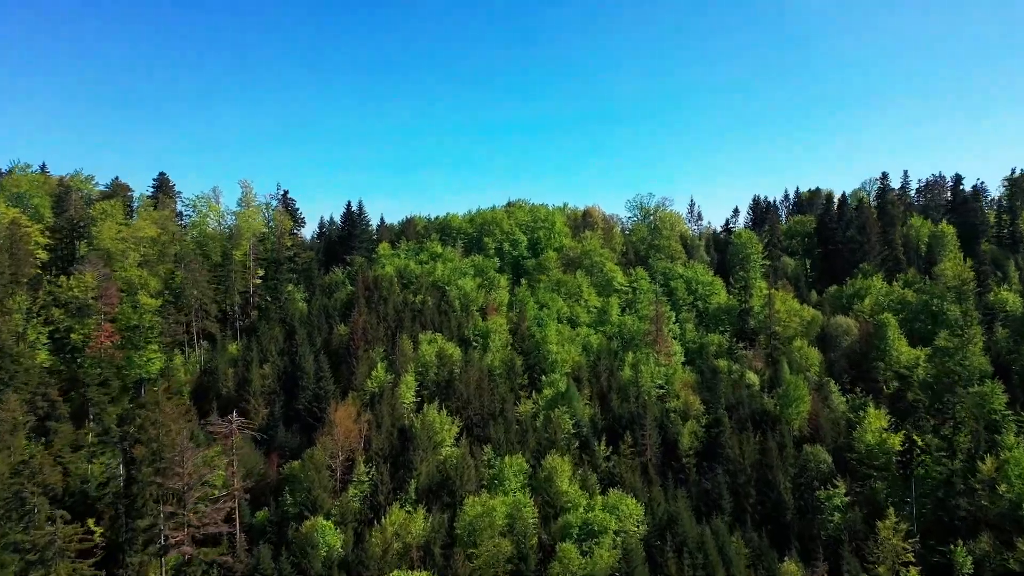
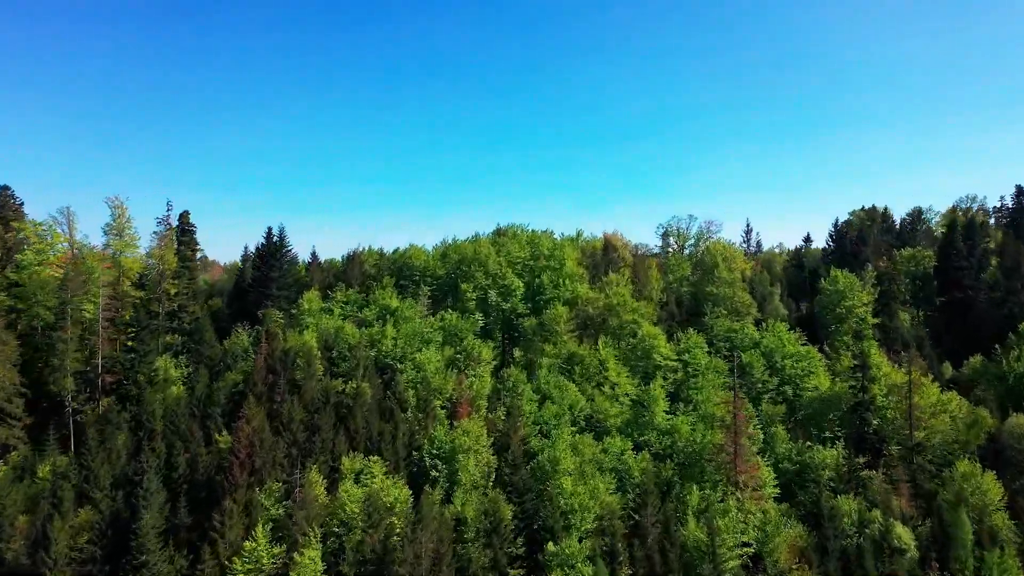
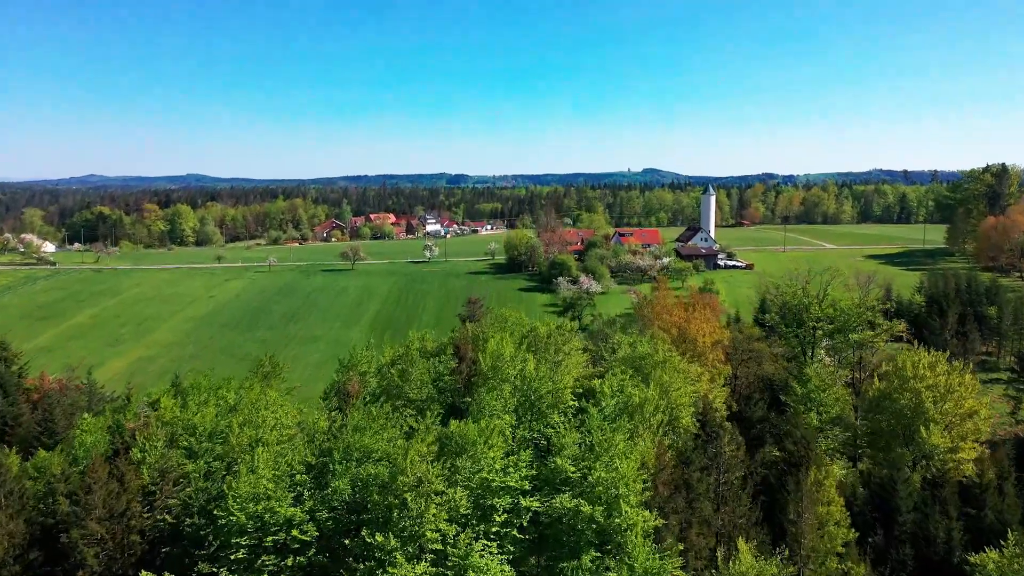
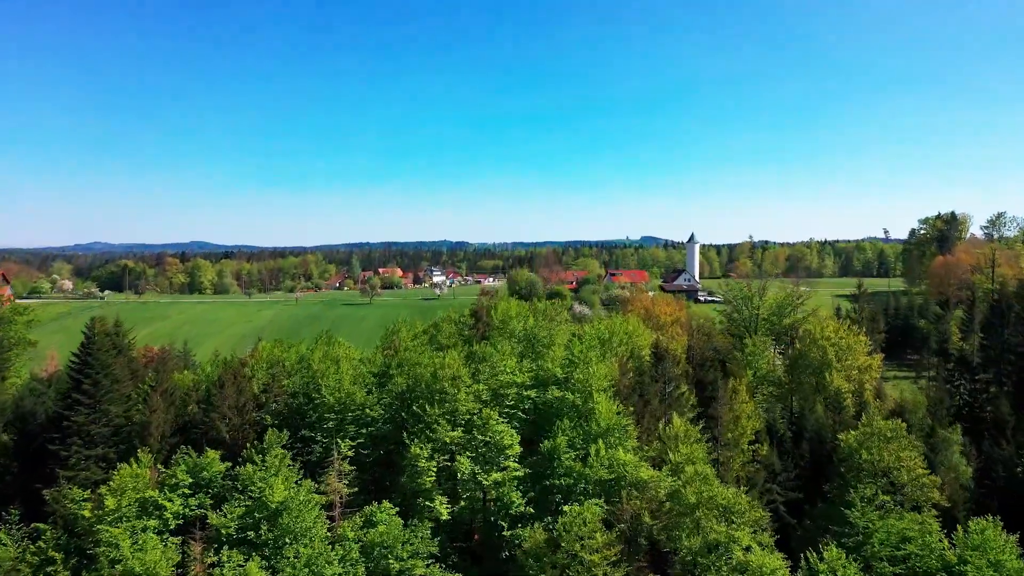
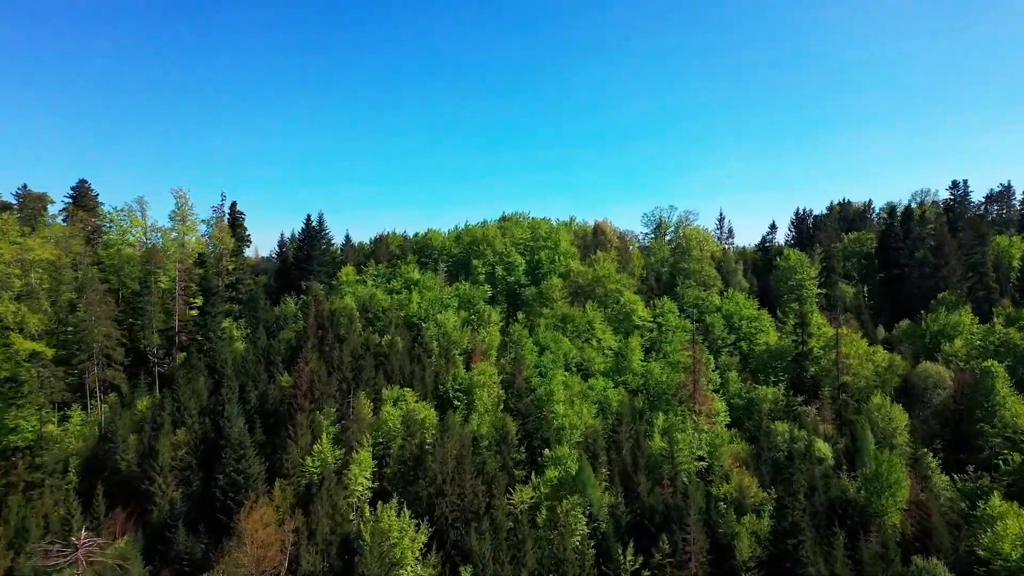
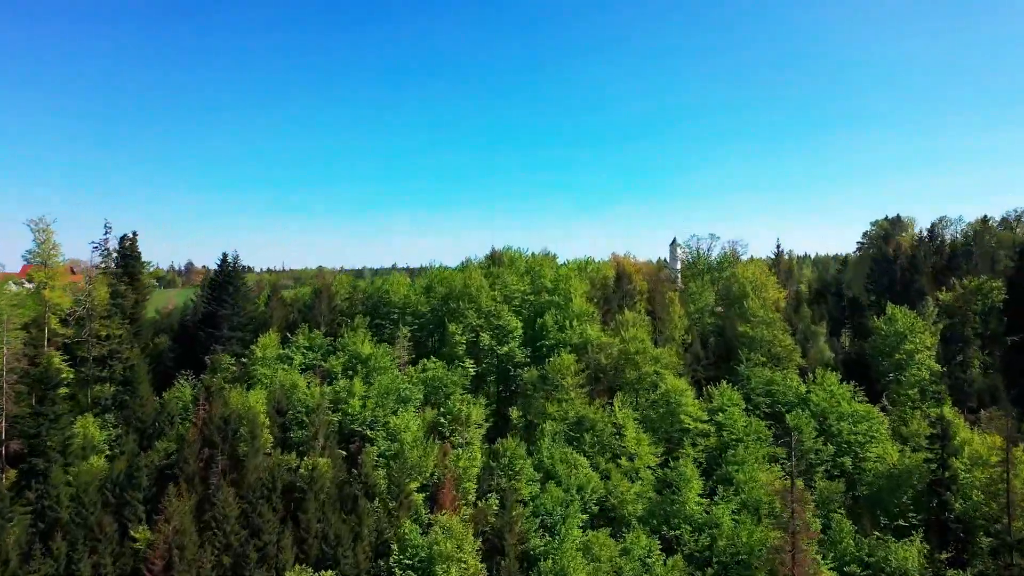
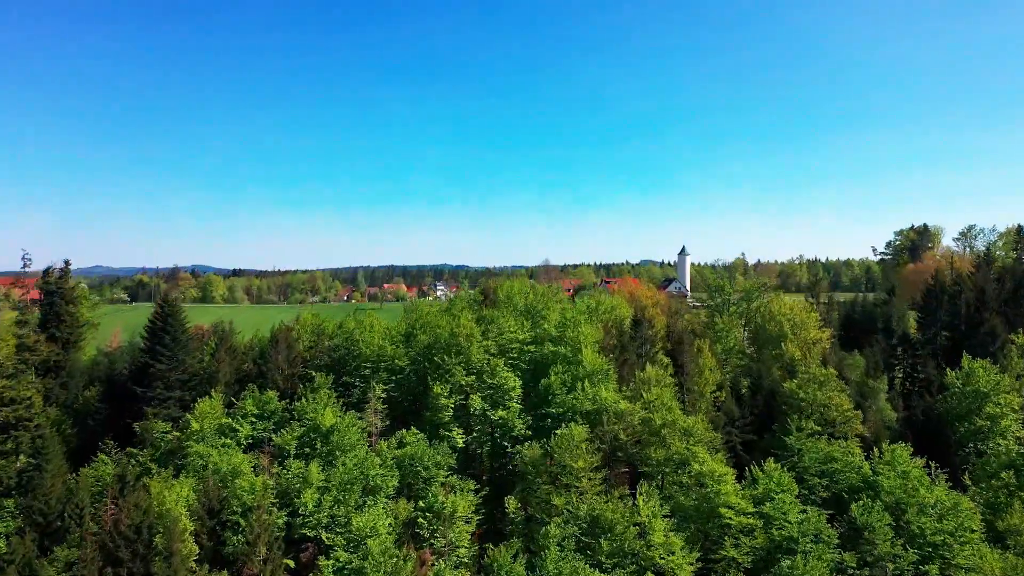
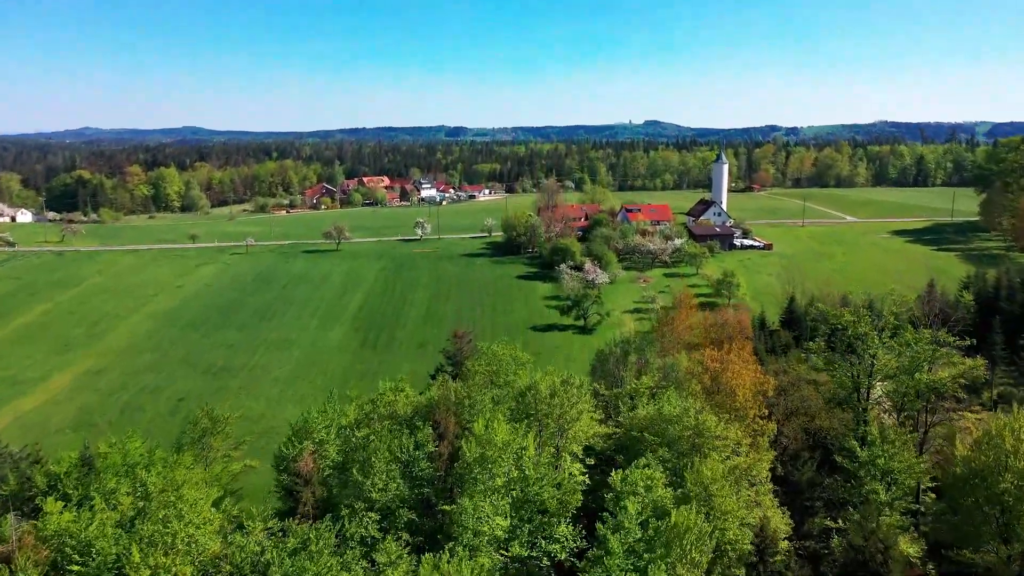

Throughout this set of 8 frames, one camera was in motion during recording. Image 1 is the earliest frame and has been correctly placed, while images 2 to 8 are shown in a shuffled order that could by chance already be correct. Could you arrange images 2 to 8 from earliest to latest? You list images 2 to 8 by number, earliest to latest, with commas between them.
5, 2, 6, 7, 4, 3, 8
